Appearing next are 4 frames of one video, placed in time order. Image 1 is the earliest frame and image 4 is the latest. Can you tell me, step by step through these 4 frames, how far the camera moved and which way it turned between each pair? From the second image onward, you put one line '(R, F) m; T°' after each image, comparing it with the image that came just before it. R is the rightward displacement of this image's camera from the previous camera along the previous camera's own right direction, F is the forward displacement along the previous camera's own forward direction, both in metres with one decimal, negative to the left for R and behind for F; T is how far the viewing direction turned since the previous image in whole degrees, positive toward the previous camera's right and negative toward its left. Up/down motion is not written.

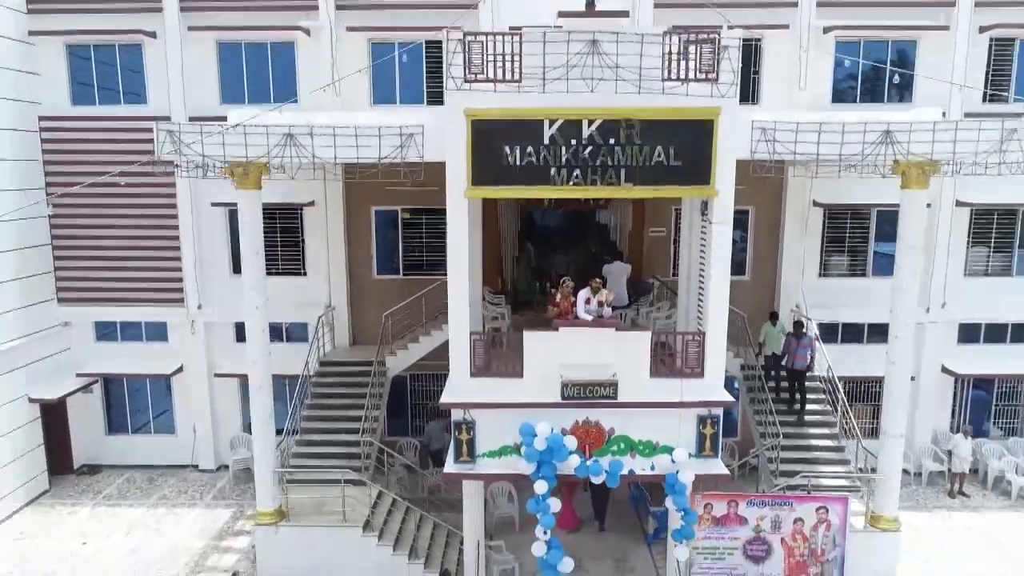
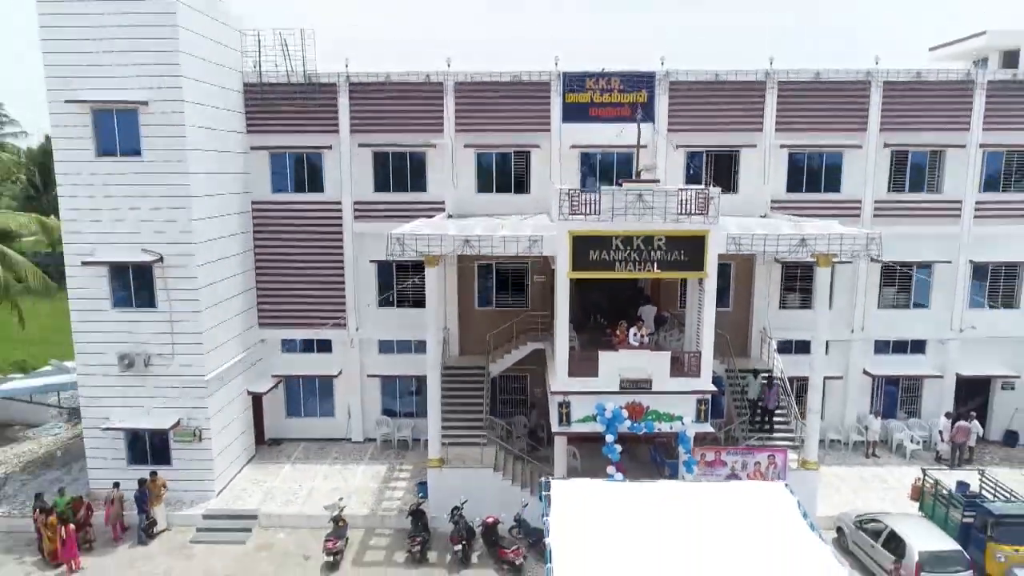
(-3.6, -6.2) m; 0°
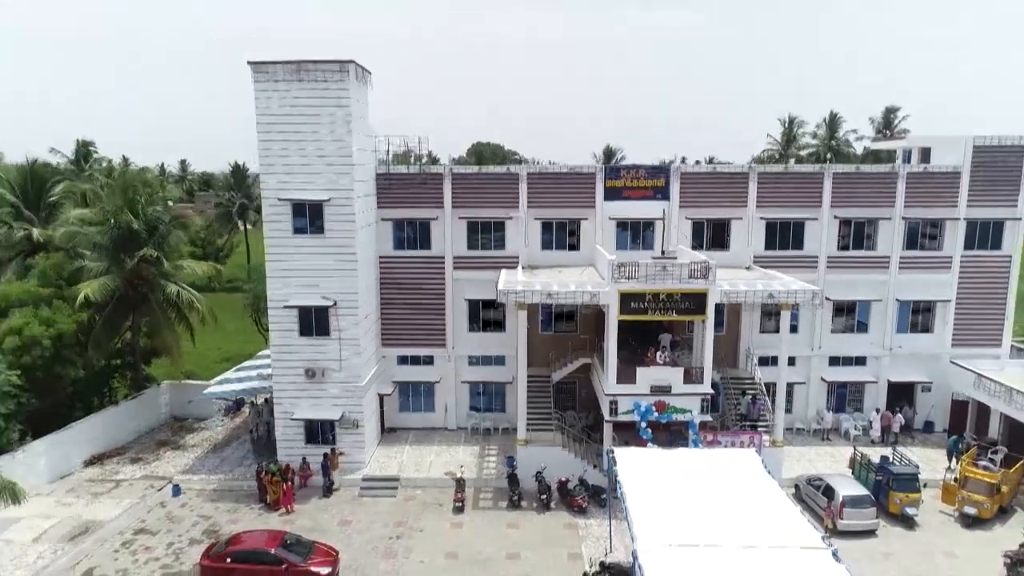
(-4.6, -7.3) m; 0°
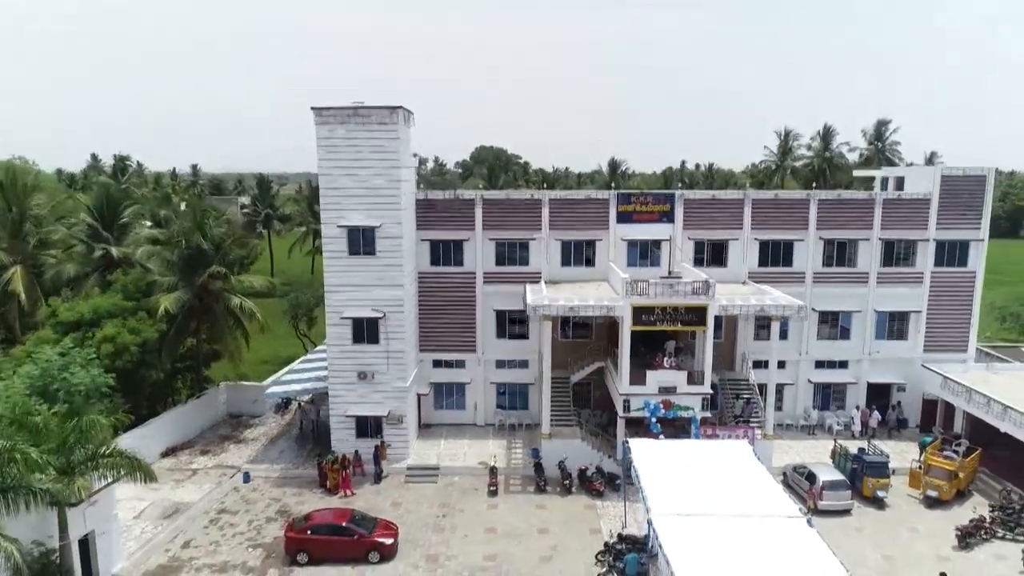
(-2.2, -3.5) m; 0°
